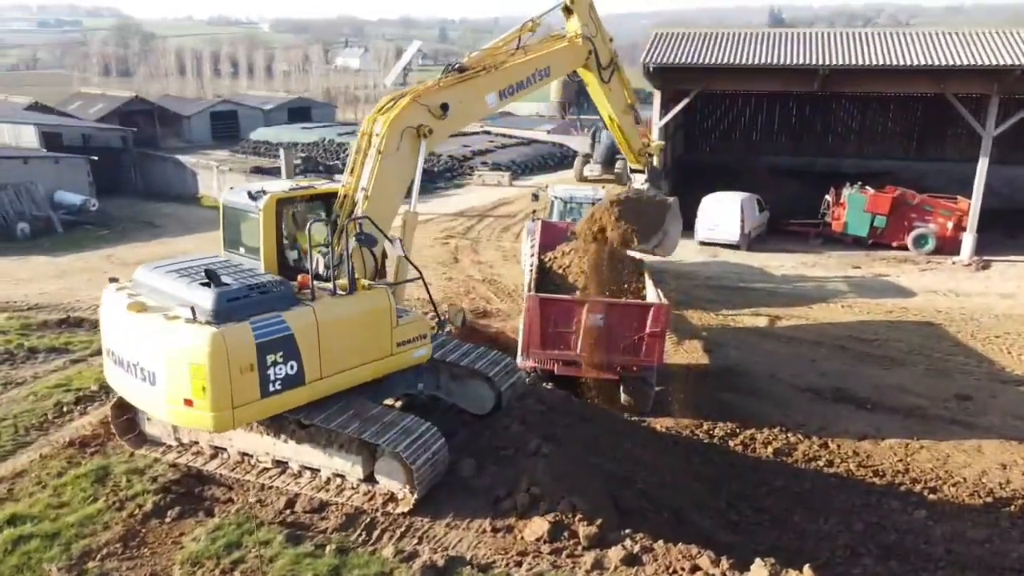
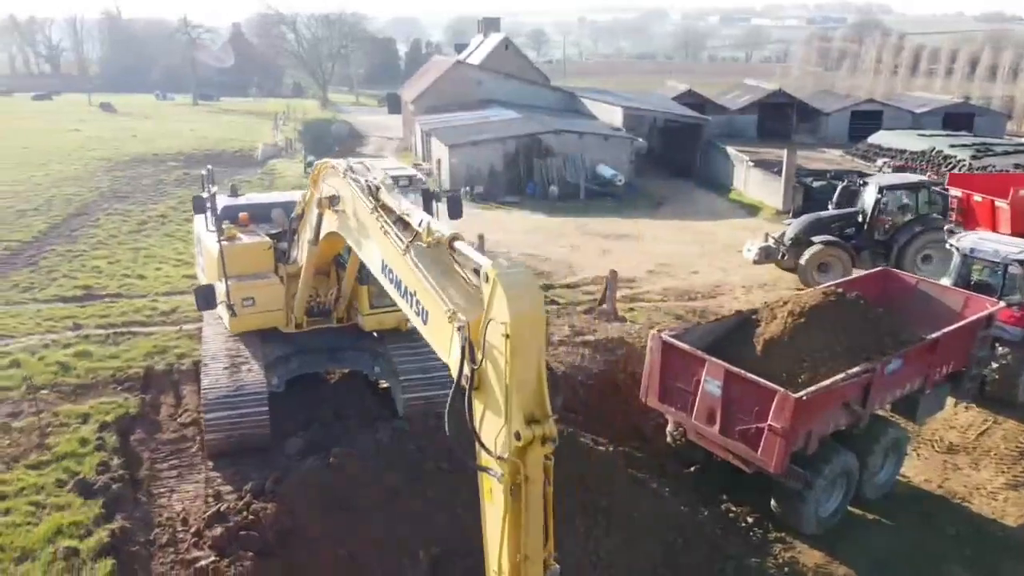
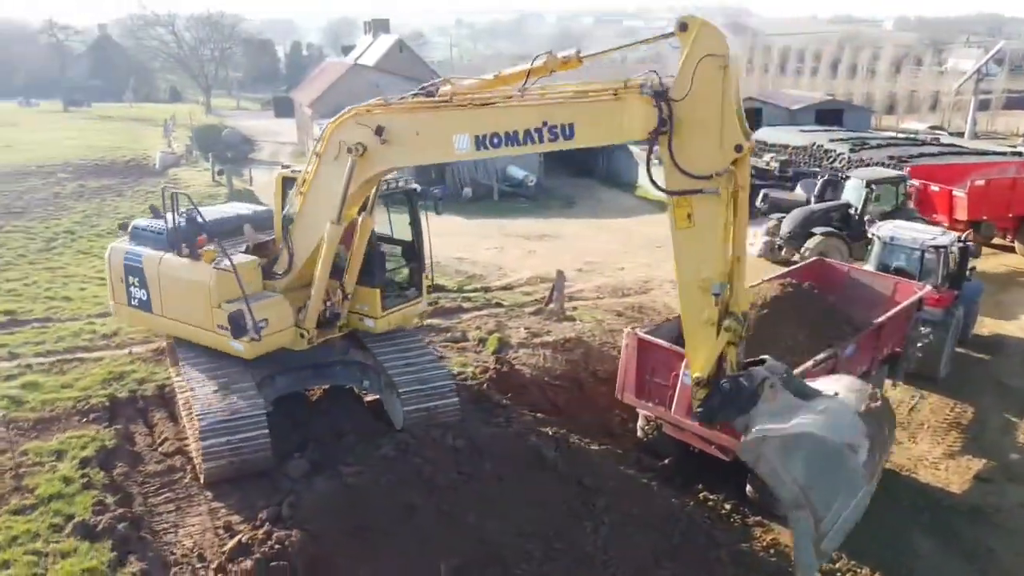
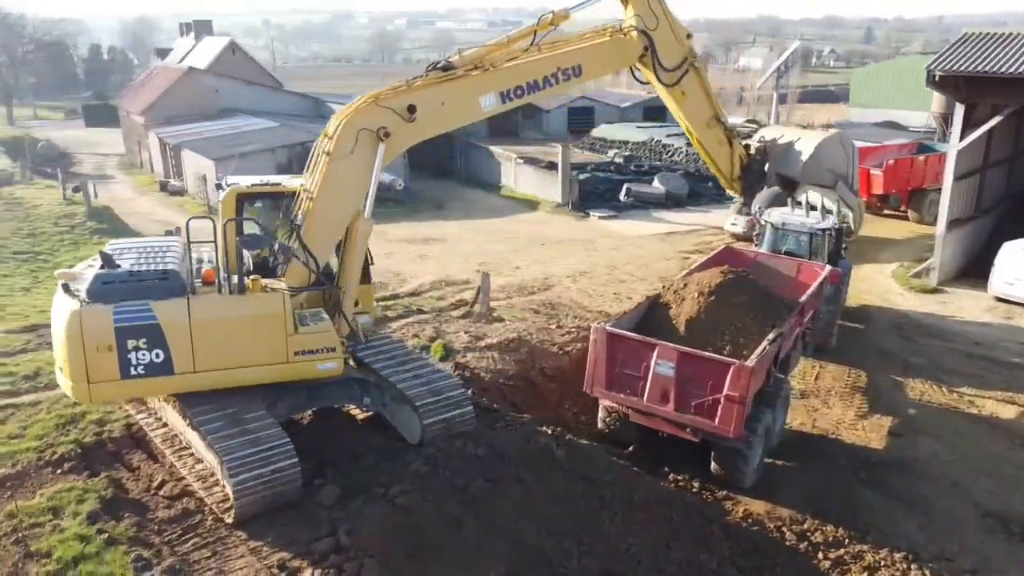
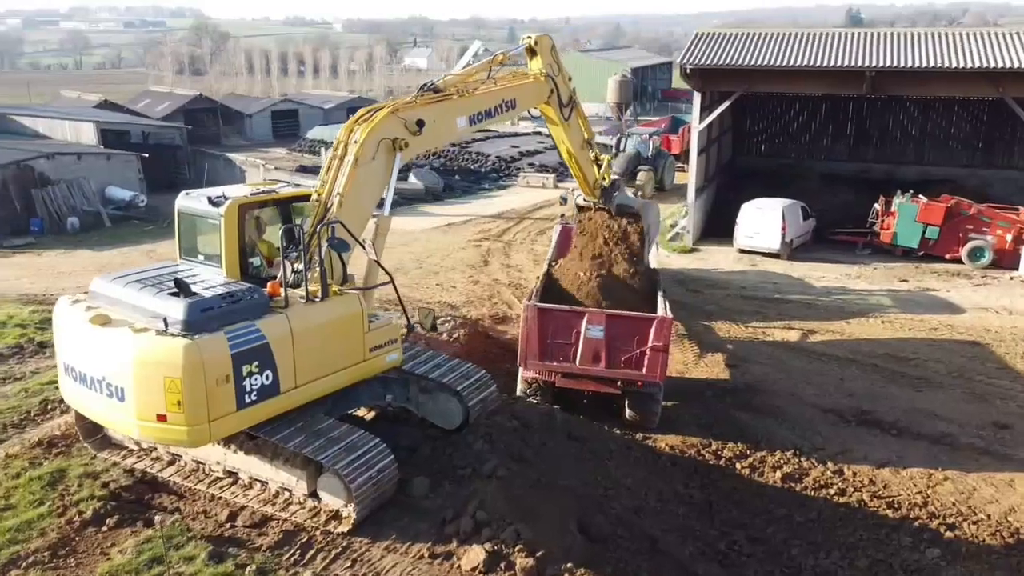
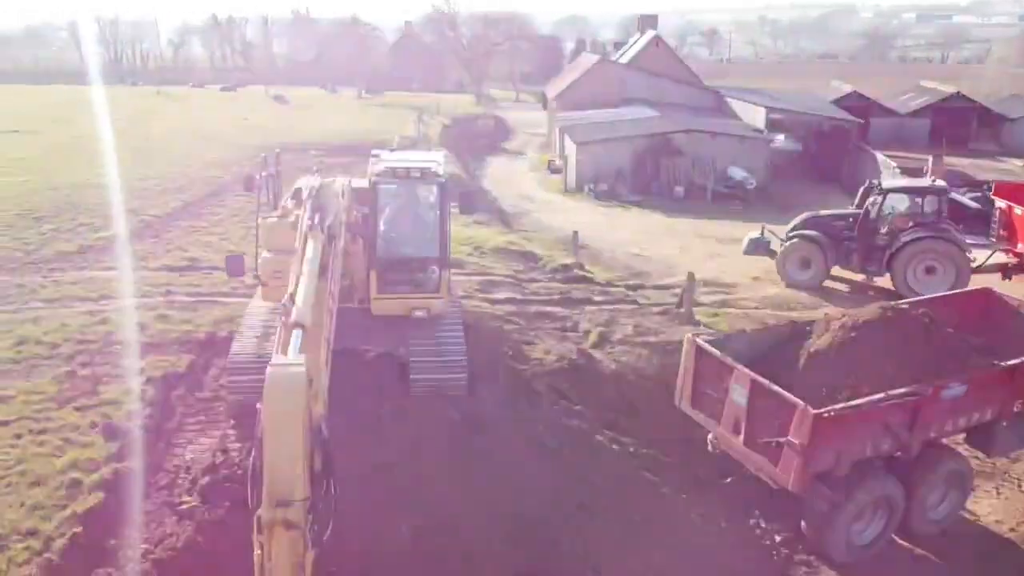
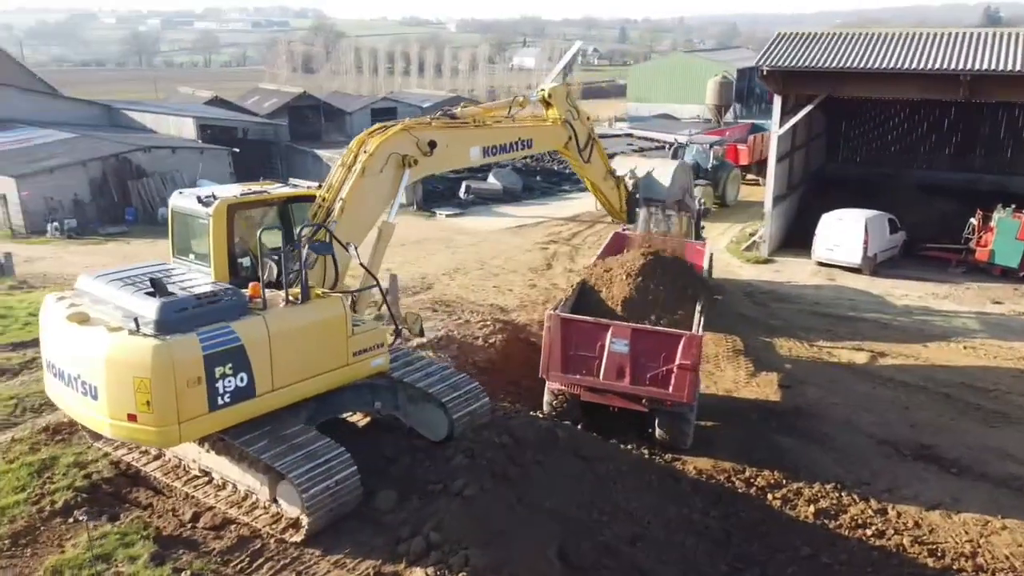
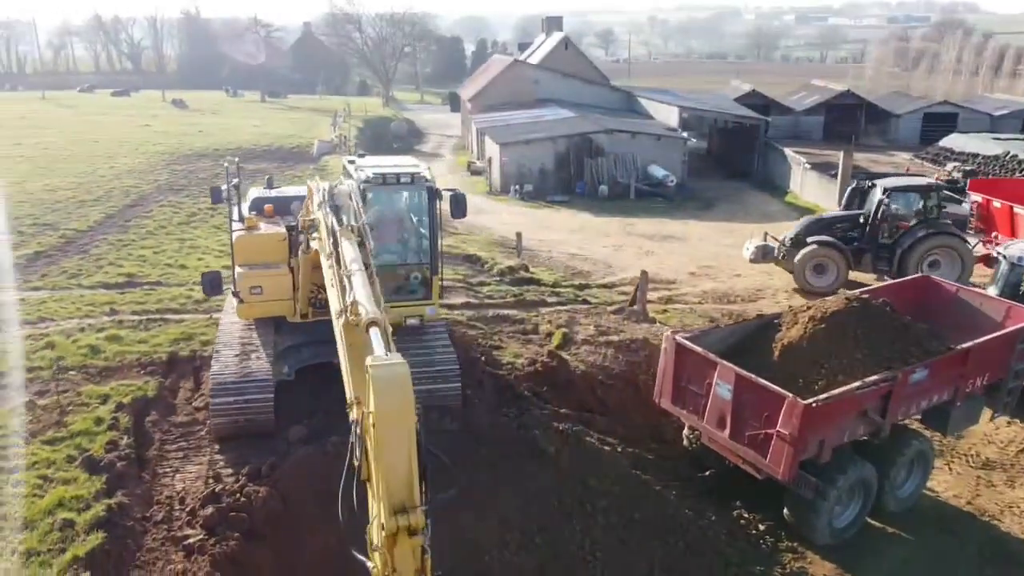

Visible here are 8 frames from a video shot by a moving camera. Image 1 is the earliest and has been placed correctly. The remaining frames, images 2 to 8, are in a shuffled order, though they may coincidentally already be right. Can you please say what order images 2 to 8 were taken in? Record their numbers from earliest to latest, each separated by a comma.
5, 7, 4, 3, 2, 8, 6
